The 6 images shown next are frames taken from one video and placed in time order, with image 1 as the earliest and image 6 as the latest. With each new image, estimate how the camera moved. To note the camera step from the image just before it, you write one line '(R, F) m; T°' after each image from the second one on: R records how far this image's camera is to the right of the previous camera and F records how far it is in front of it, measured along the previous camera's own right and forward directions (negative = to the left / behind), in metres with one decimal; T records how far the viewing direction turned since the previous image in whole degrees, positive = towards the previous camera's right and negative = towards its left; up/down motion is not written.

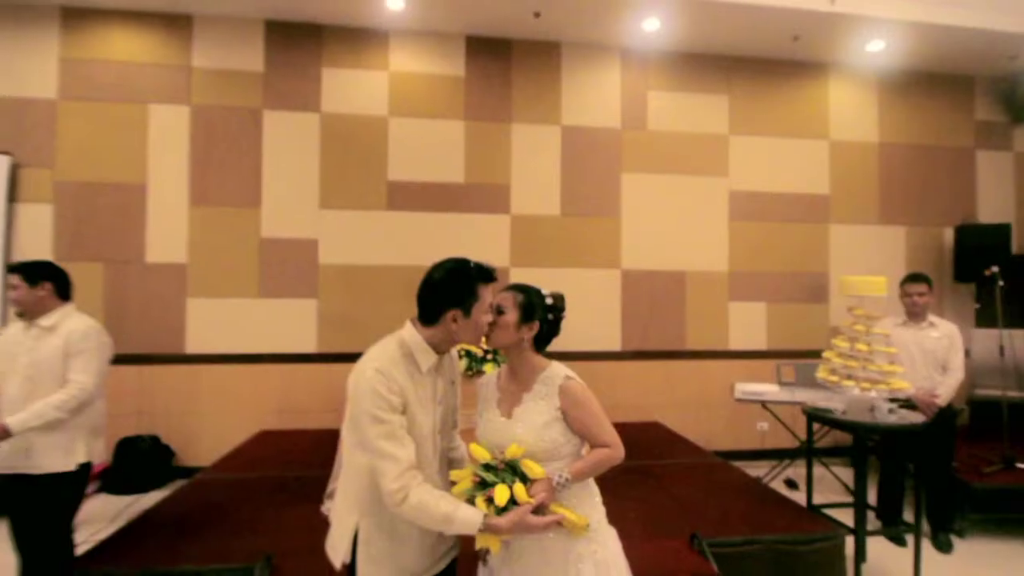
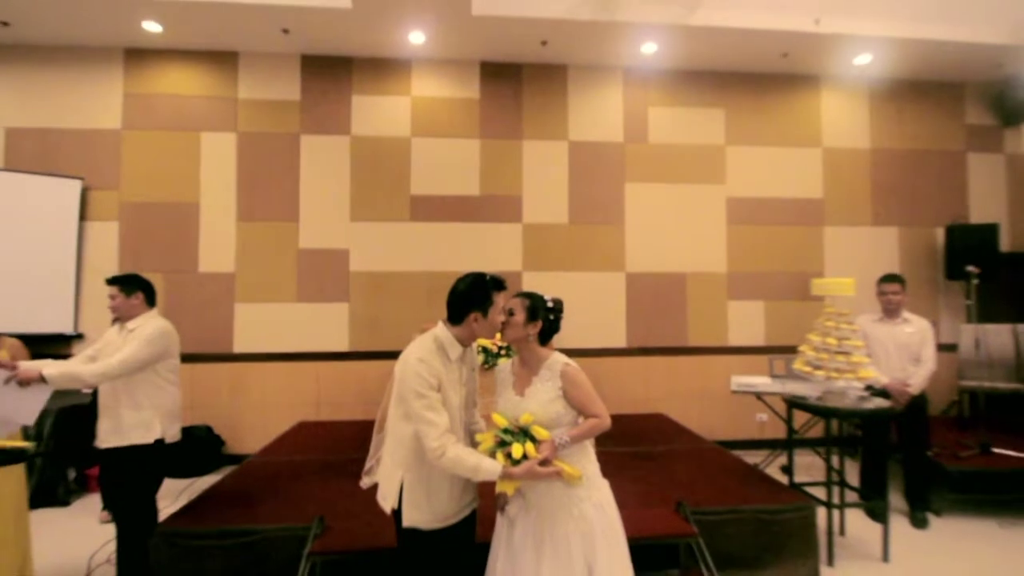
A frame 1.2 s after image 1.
(0.0, -0.4) m; -2°
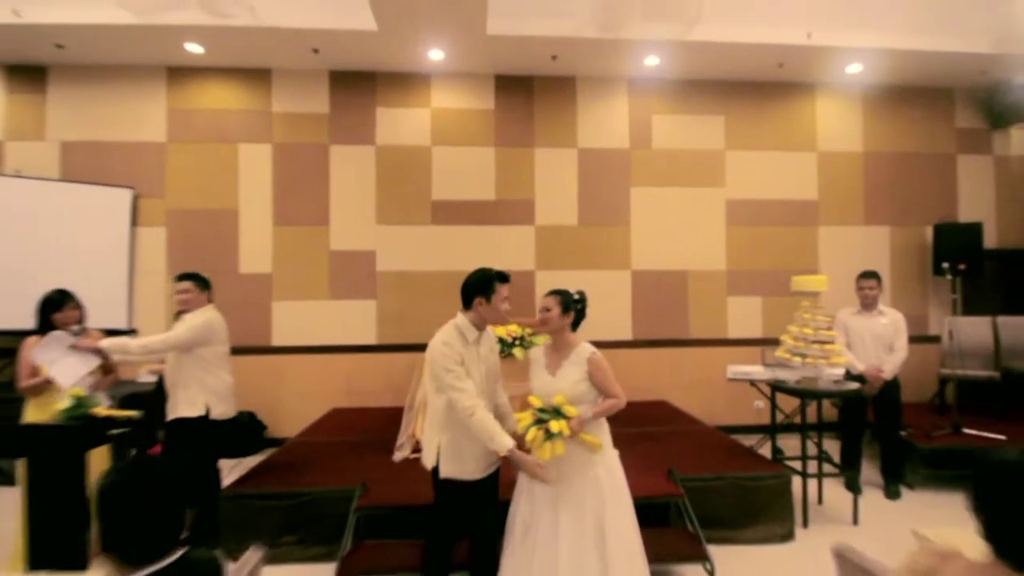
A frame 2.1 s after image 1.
(-0.1, -0.4) m; -1°
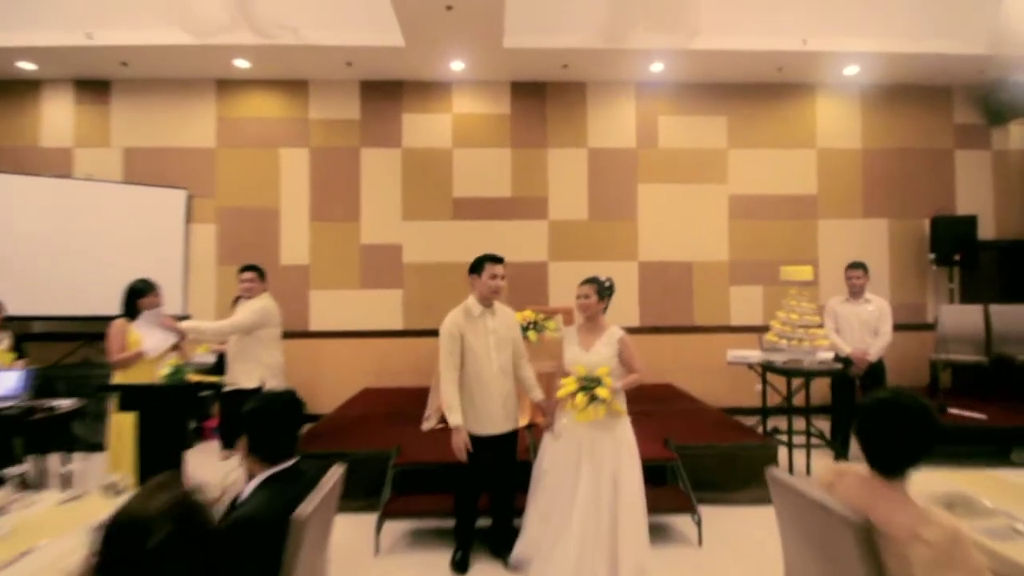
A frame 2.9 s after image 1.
(0.0, -0.5) m; -2°
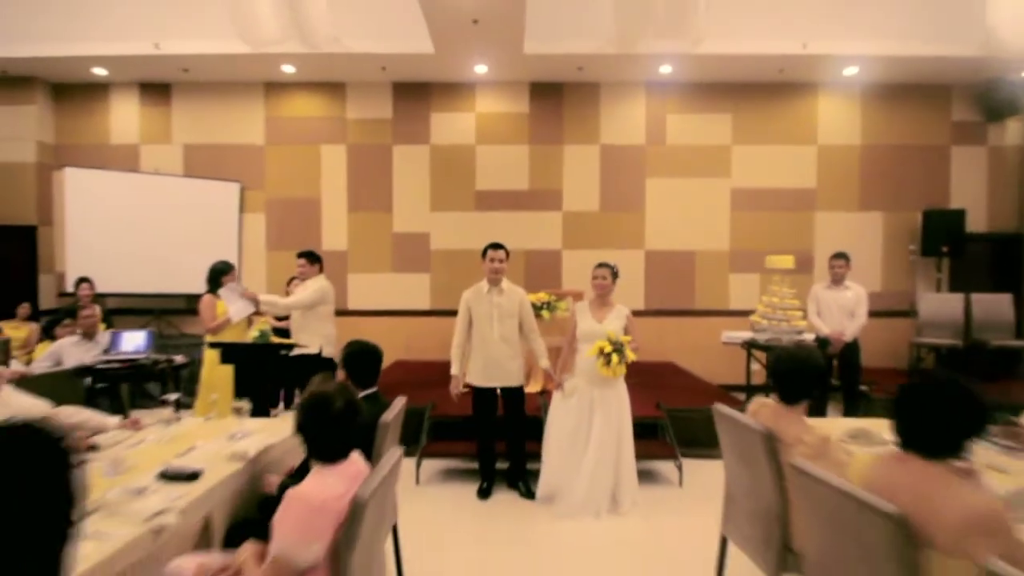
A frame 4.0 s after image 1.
(0.0, -0.7) m; -3°
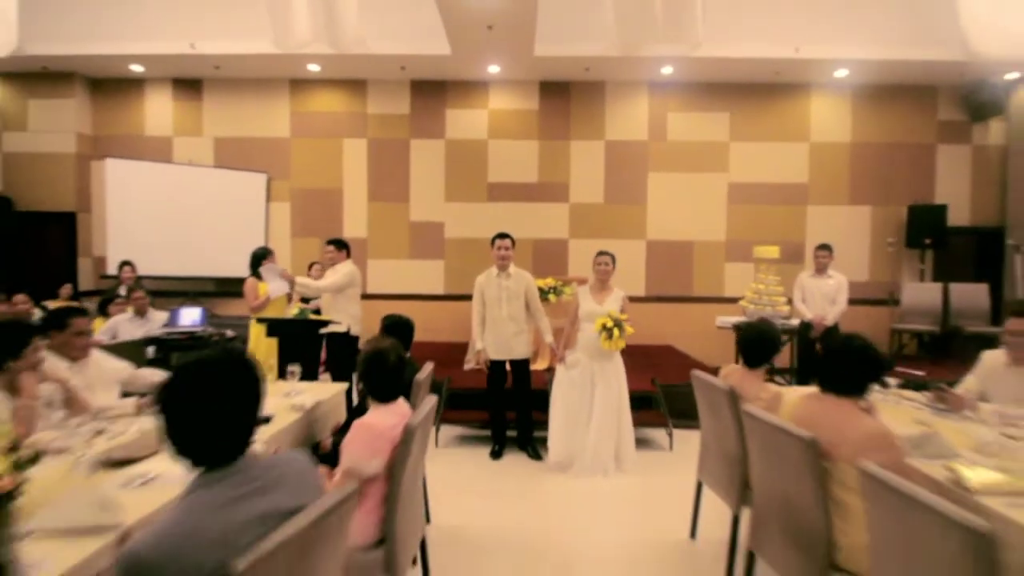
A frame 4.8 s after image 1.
(0.0, -0.5) m; -1°
